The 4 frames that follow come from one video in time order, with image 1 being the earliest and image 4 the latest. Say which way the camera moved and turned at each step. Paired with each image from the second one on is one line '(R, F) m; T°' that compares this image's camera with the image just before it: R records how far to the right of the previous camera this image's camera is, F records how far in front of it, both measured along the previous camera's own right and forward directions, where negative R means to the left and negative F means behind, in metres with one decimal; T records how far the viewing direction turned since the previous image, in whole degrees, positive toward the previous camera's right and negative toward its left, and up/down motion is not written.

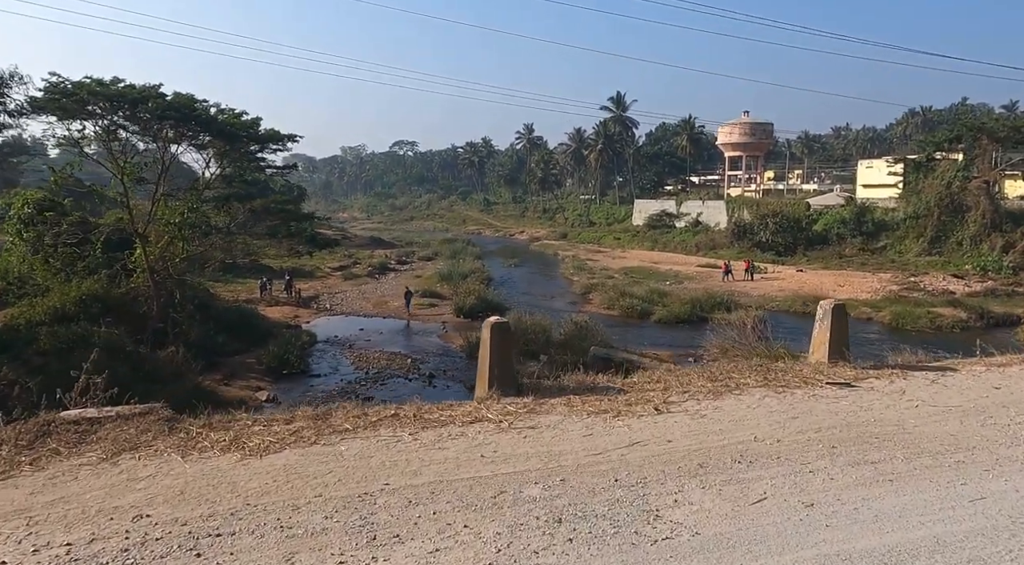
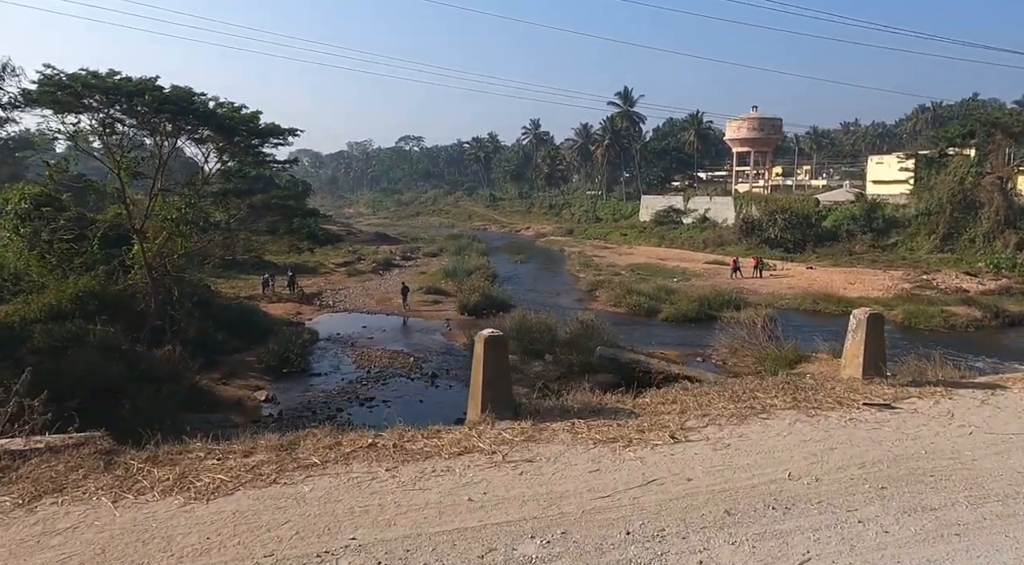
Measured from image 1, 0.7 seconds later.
(0.0, +0.4) m; 0°
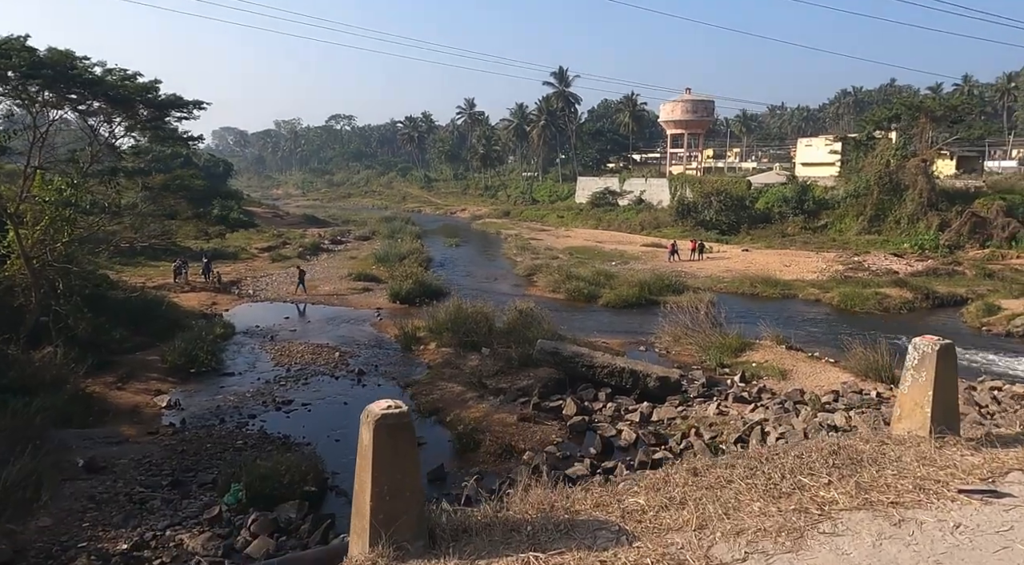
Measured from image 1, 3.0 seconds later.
(+0.1, +1.1) m; +5°
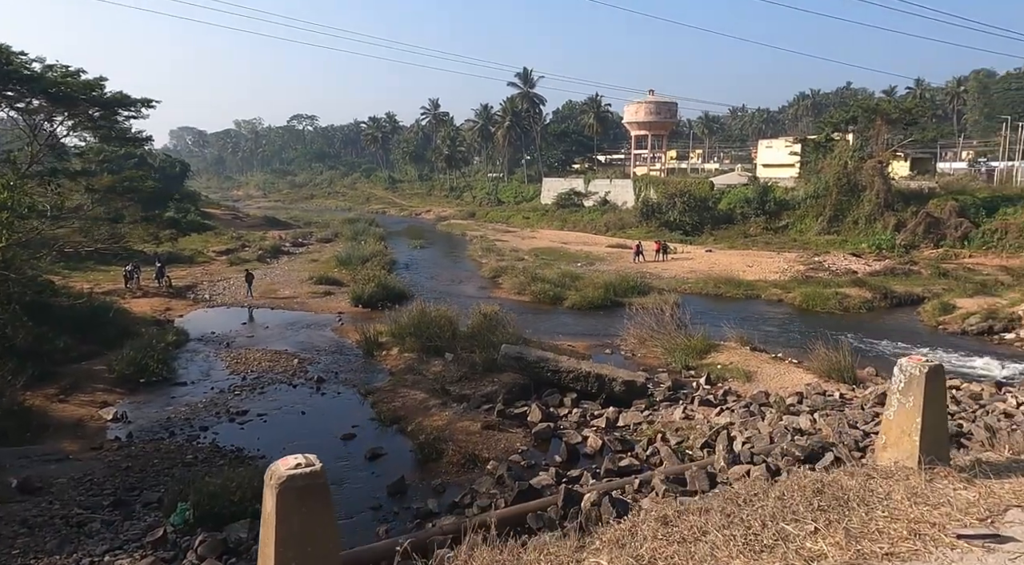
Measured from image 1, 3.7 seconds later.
(+0.1, +0.3) m; +3°
